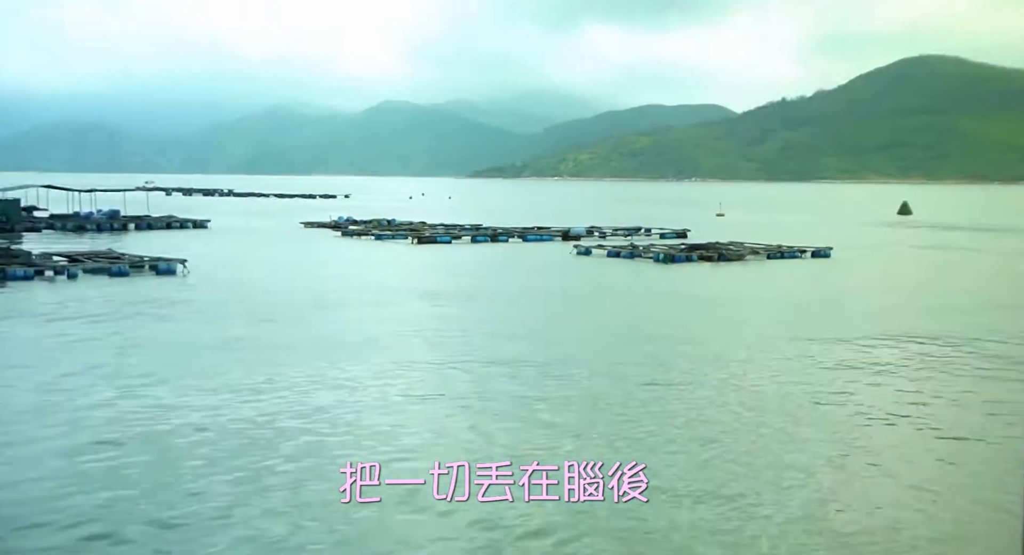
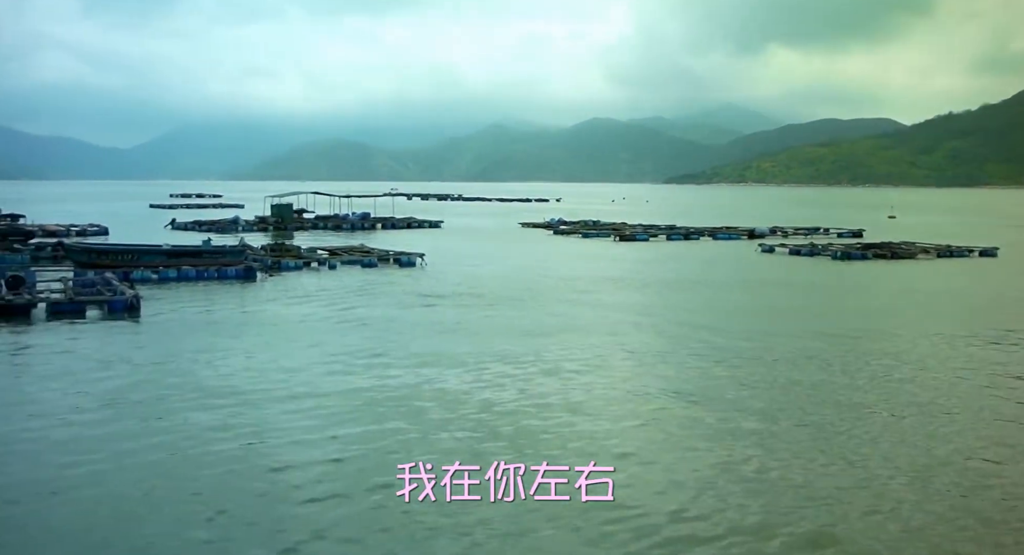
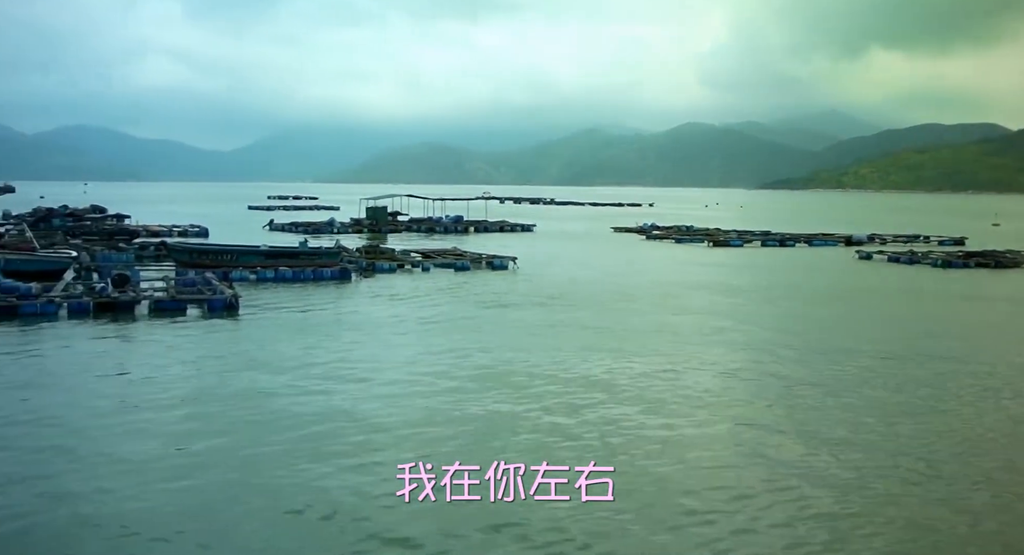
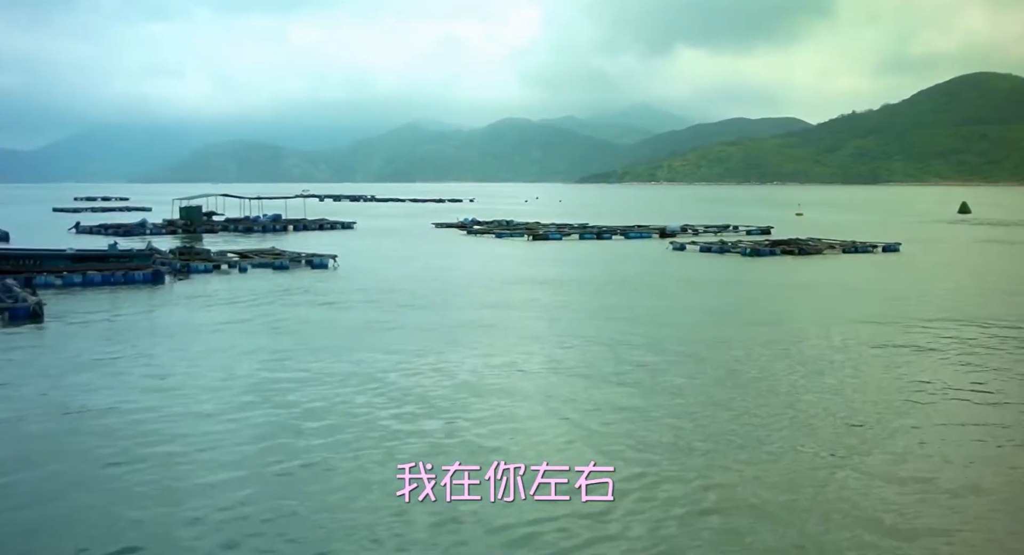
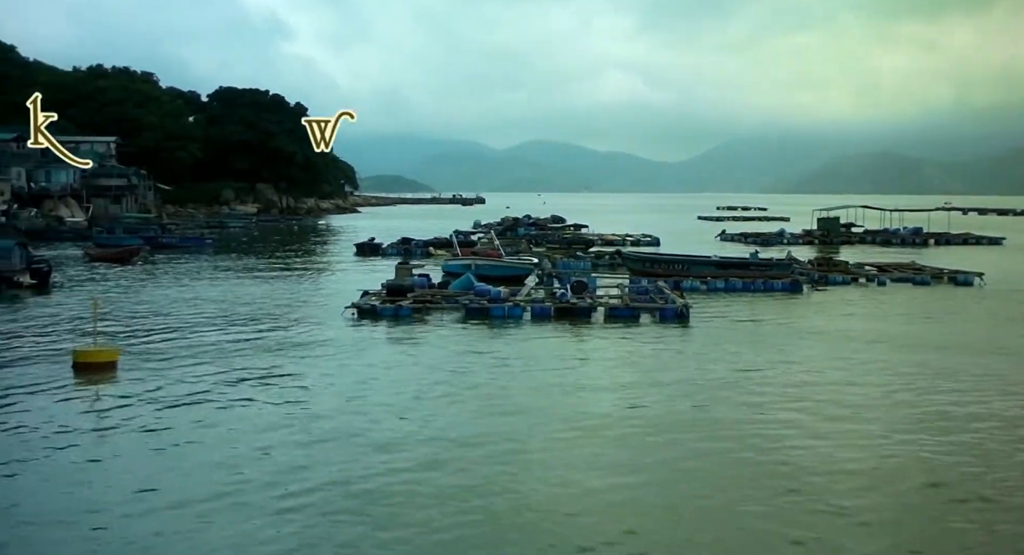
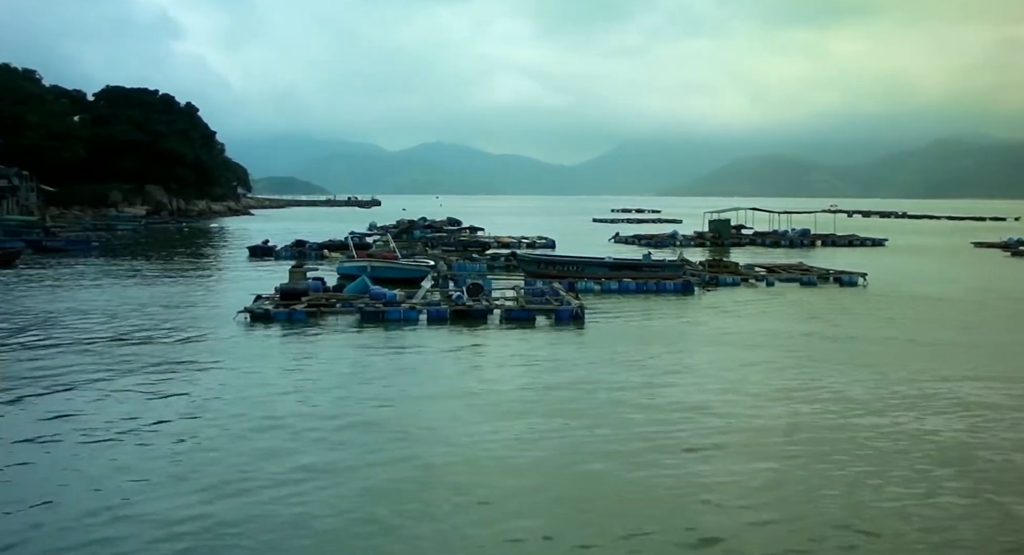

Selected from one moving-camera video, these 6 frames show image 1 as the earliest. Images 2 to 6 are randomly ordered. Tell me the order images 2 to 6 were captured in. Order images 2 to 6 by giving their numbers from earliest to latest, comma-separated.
4, 2, 3, 6, 5
